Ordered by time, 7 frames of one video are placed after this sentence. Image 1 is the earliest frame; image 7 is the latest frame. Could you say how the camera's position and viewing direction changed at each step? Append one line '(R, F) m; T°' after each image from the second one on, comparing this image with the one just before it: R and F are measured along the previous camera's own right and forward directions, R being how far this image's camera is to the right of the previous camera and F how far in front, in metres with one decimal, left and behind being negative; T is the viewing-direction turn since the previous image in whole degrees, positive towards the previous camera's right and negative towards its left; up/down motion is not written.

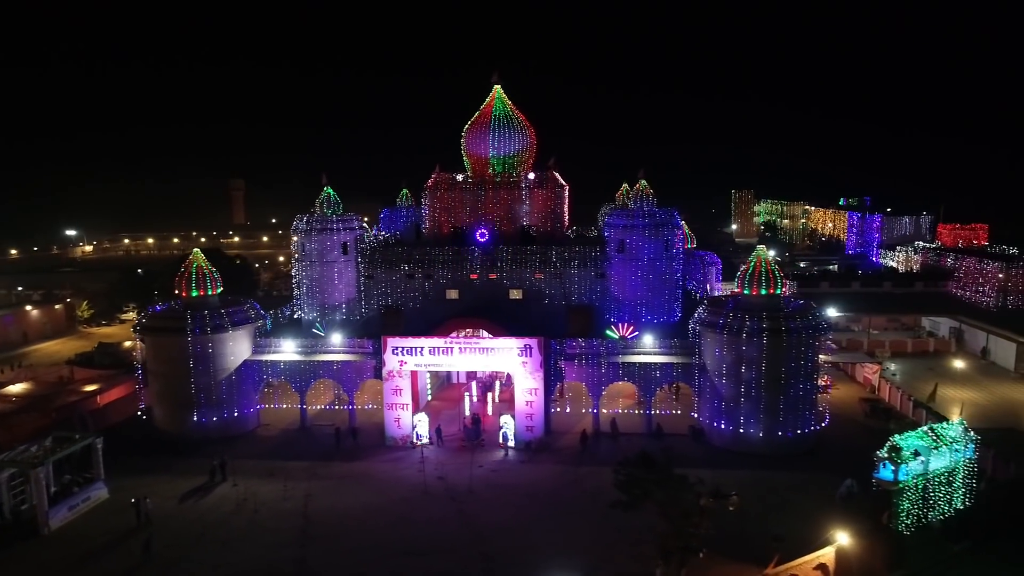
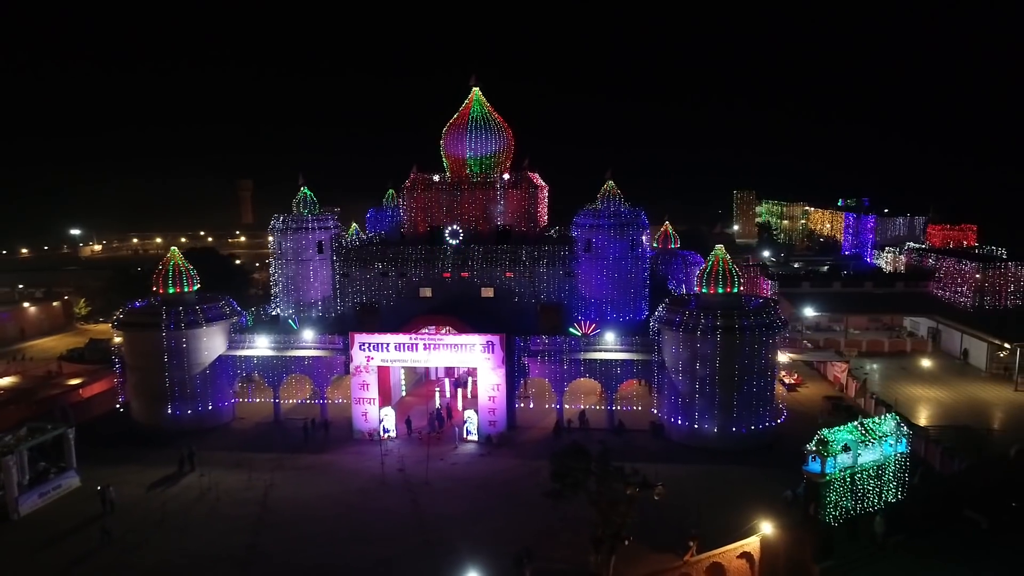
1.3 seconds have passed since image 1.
(+1.1, -0.3) m; 0°
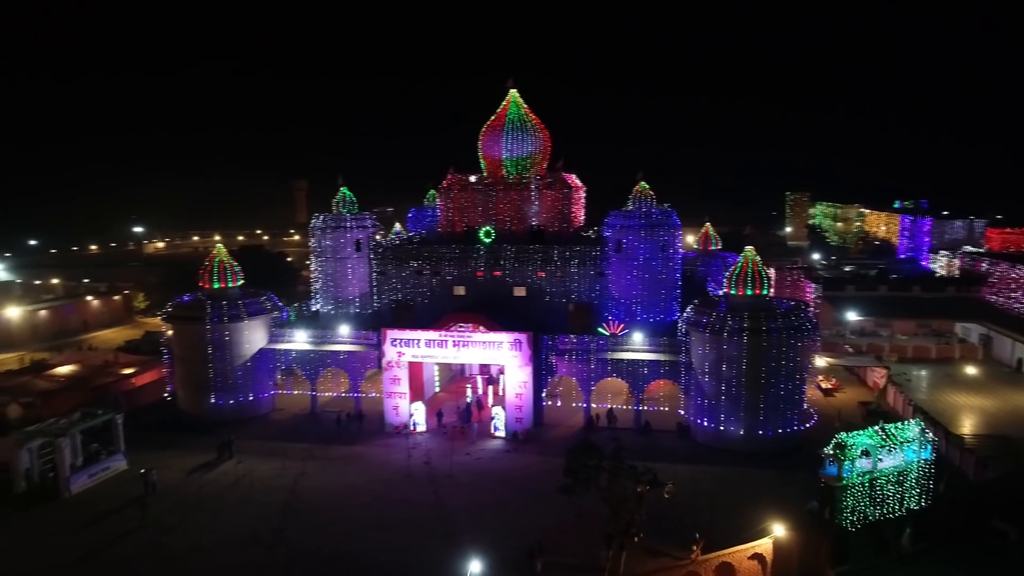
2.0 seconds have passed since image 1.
(+0.5, -0.2) m; -4°
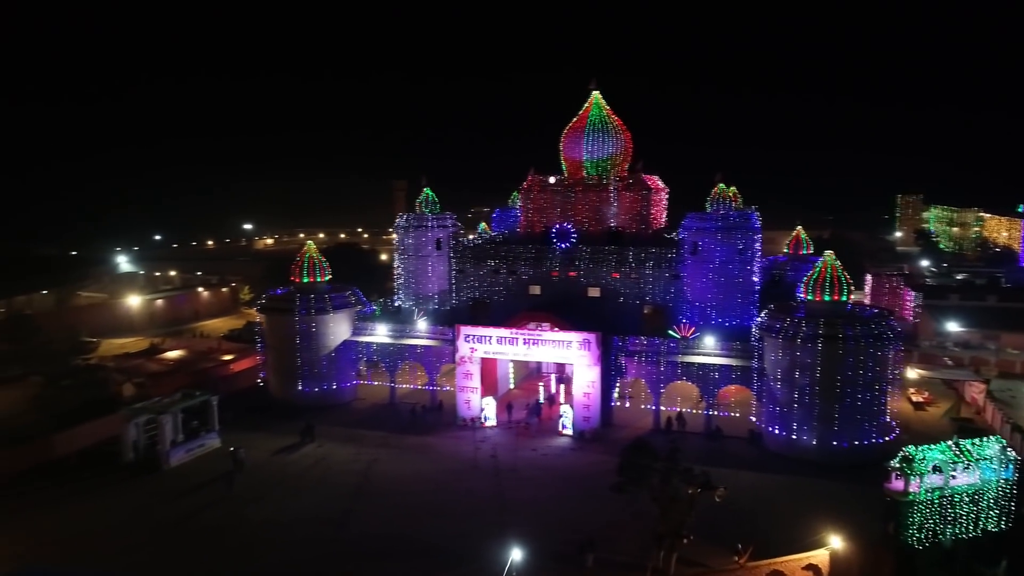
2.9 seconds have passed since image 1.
(+0.5, -0.3) m; -8°
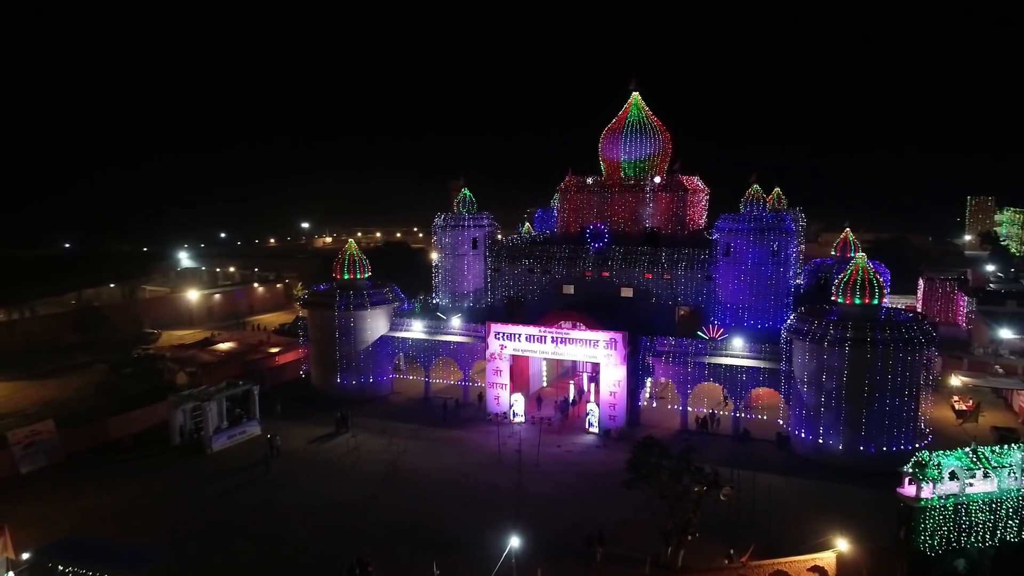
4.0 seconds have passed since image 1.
(+0.6, -0.3) m; -4°
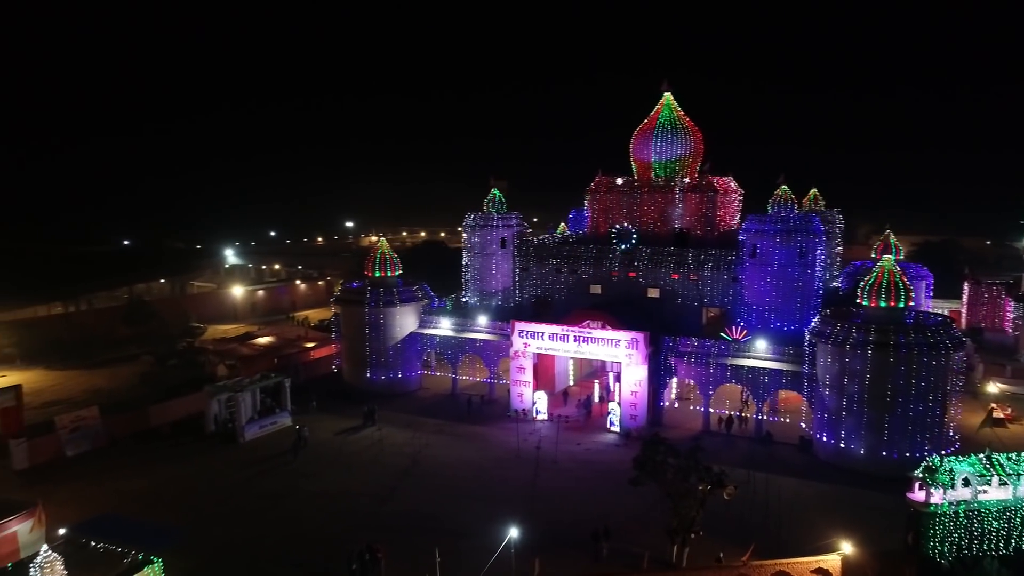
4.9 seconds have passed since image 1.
(+0.5, -0.3) m; -4°
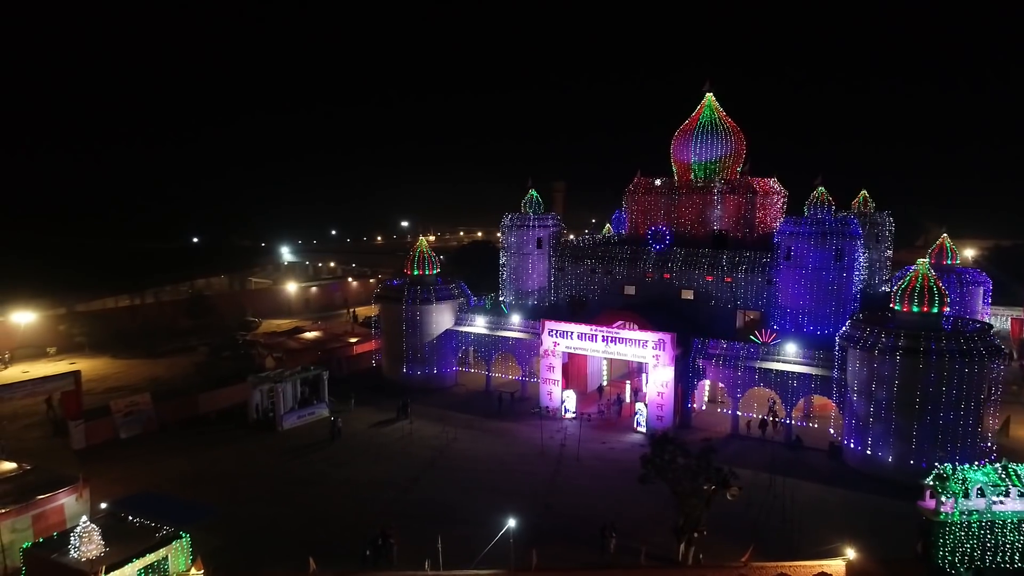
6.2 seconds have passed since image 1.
(+0.7, -0.3) m; -5°
